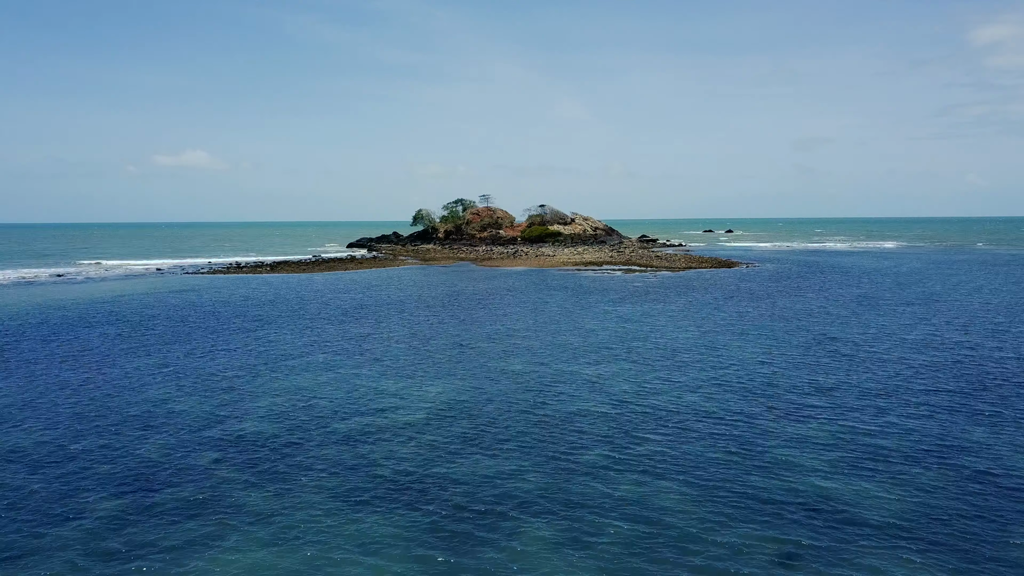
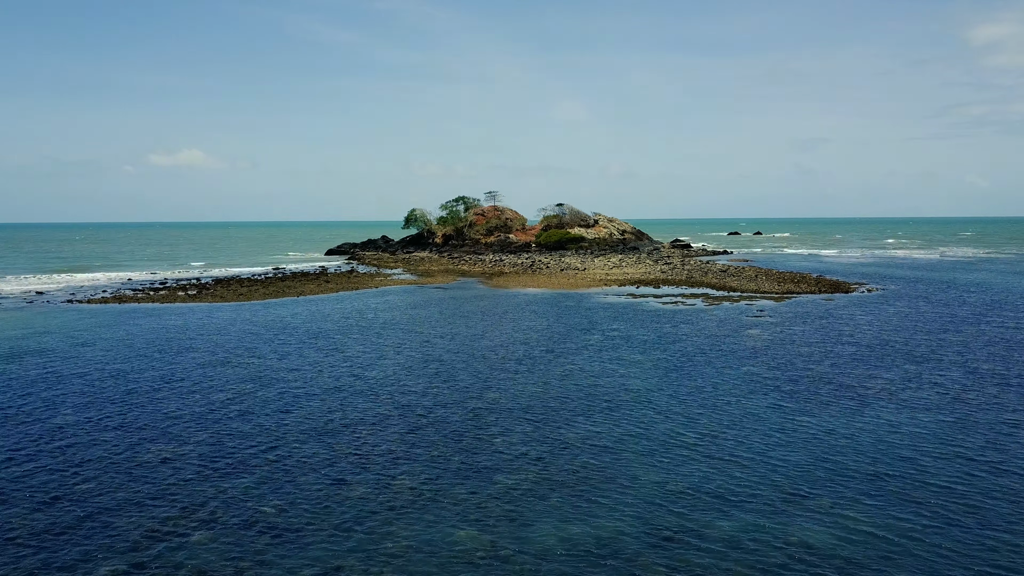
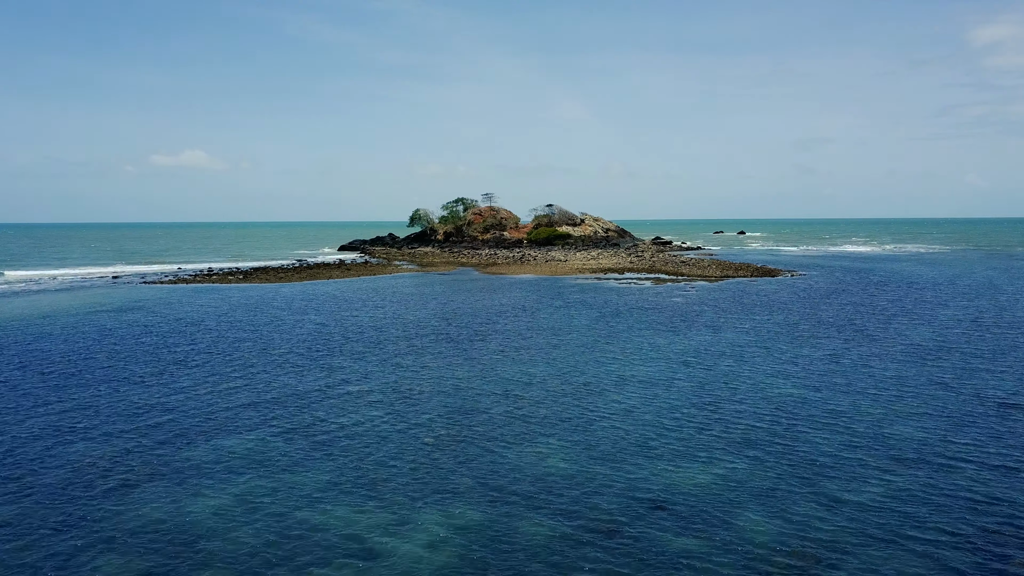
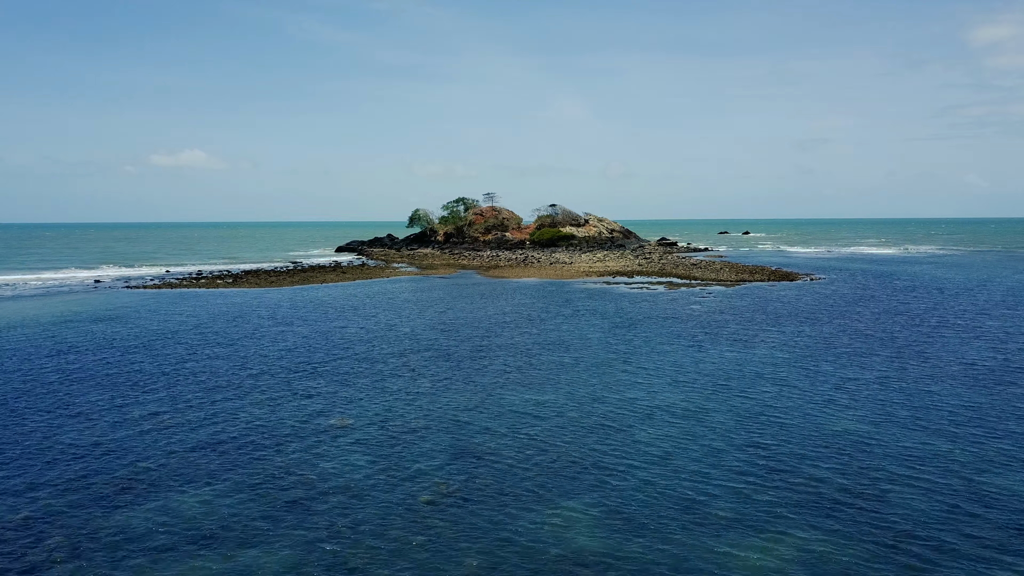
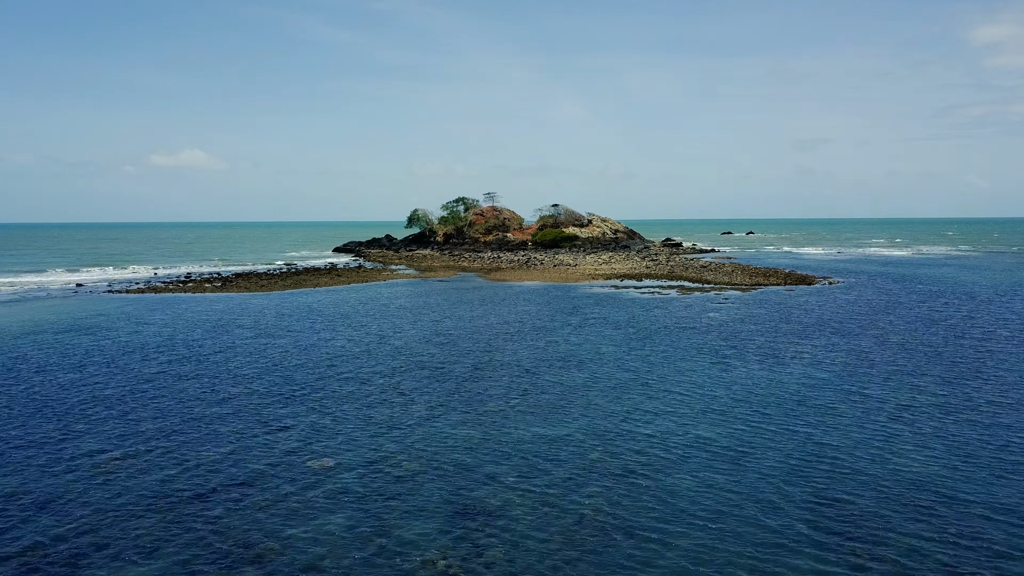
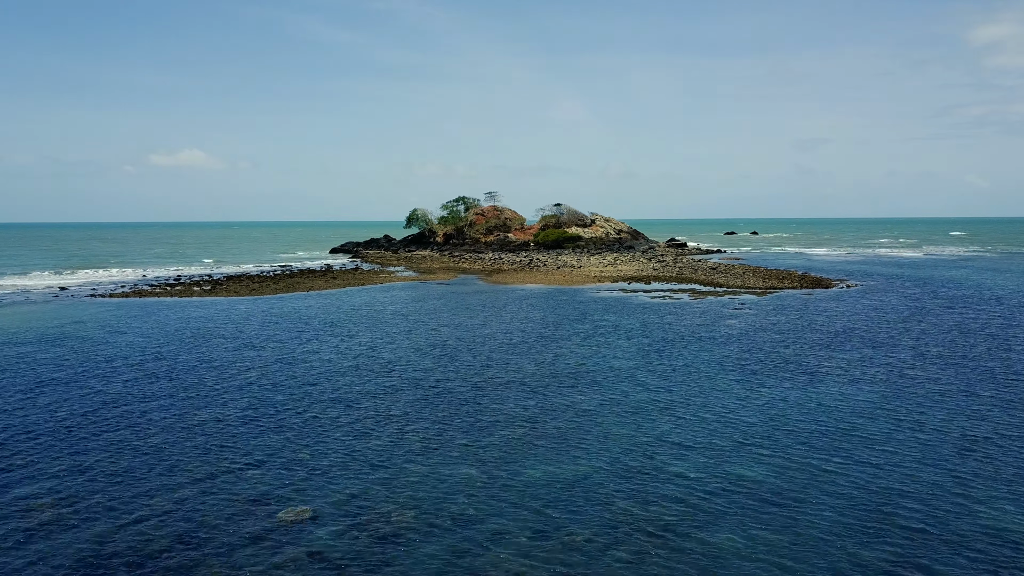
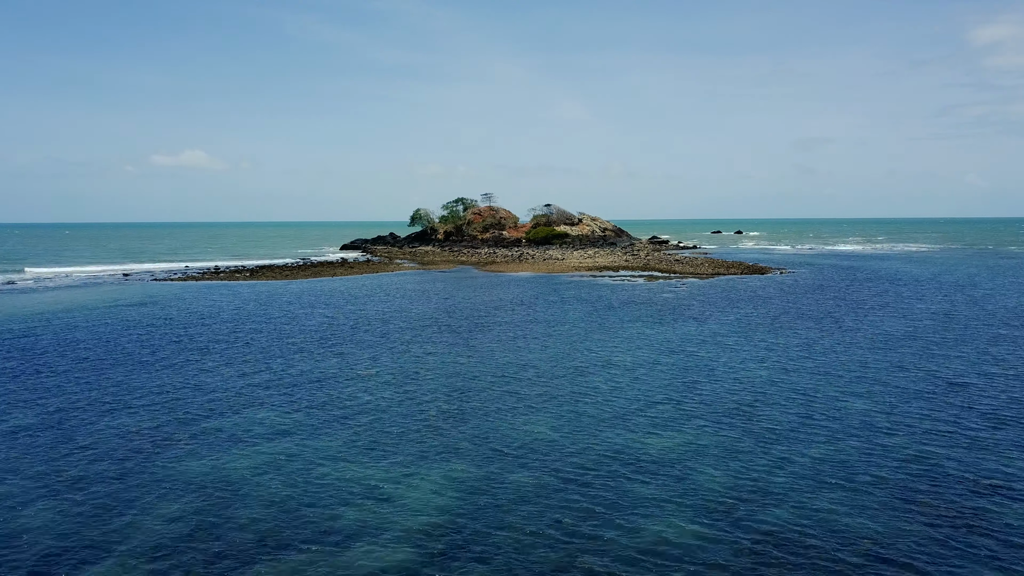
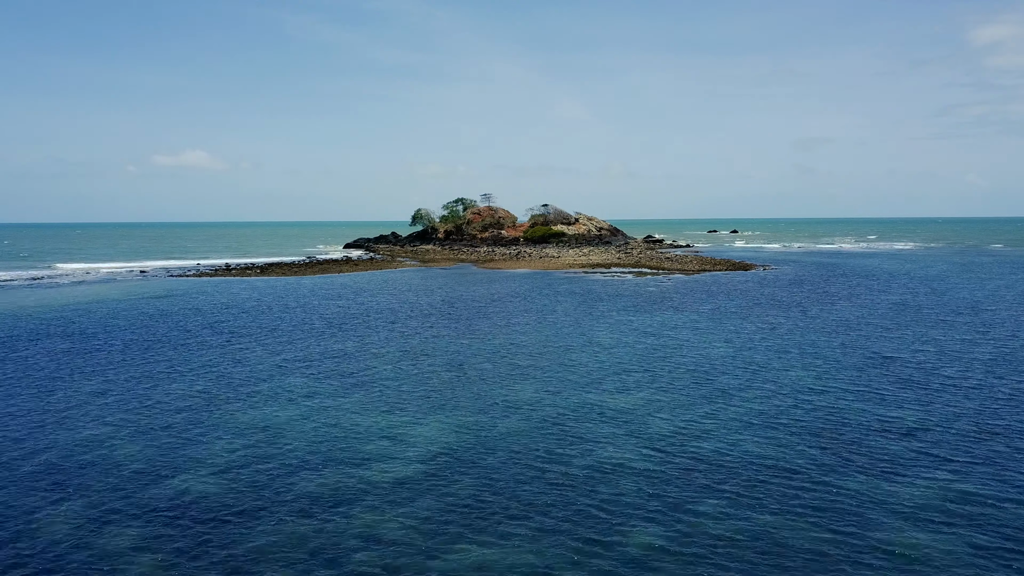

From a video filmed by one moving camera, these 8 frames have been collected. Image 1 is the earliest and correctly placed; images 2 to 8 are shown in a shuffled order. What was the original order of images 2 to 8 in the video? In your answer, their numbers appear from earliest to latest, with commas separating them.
8, 7, 3, 4, 5, 6, 2
